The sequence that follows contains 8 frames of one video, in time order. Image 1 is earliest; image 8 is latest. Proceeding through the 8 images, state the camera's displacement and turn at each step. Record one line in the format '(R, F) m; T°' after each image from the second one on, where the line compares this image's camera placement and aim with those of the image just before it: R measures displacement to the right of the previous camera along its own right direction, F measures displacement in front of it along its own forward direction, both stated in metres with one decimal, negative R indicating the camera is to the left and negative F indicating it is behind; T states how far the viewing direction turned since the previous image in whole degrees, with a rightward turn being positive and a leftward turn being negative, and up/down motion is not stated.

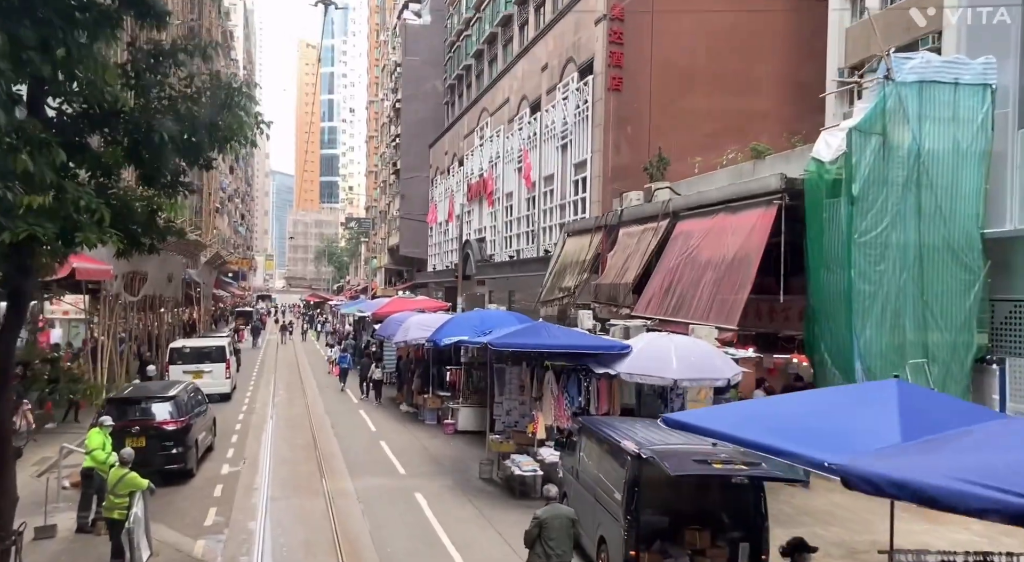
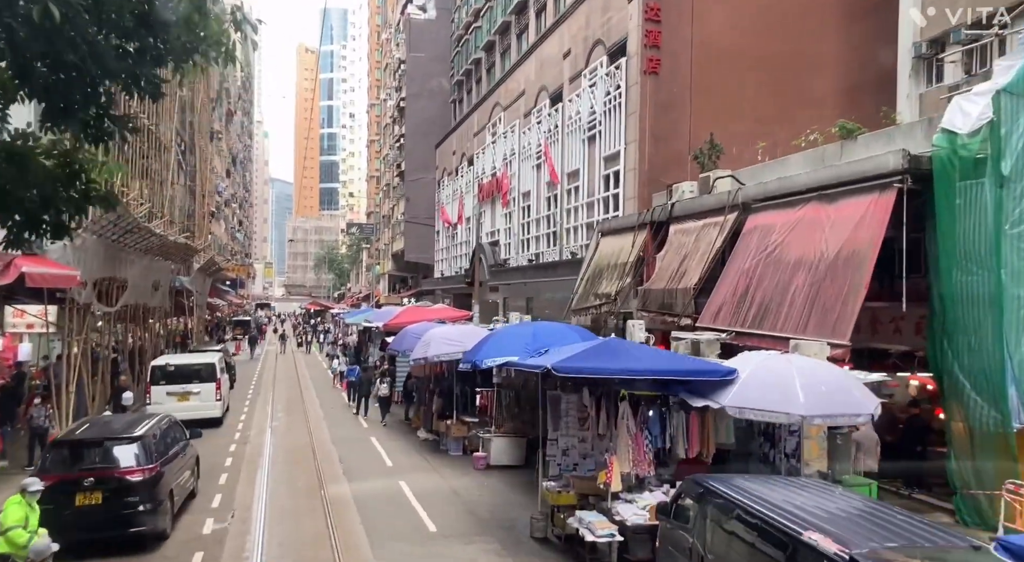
(-0.7, +2.6) m; 0°
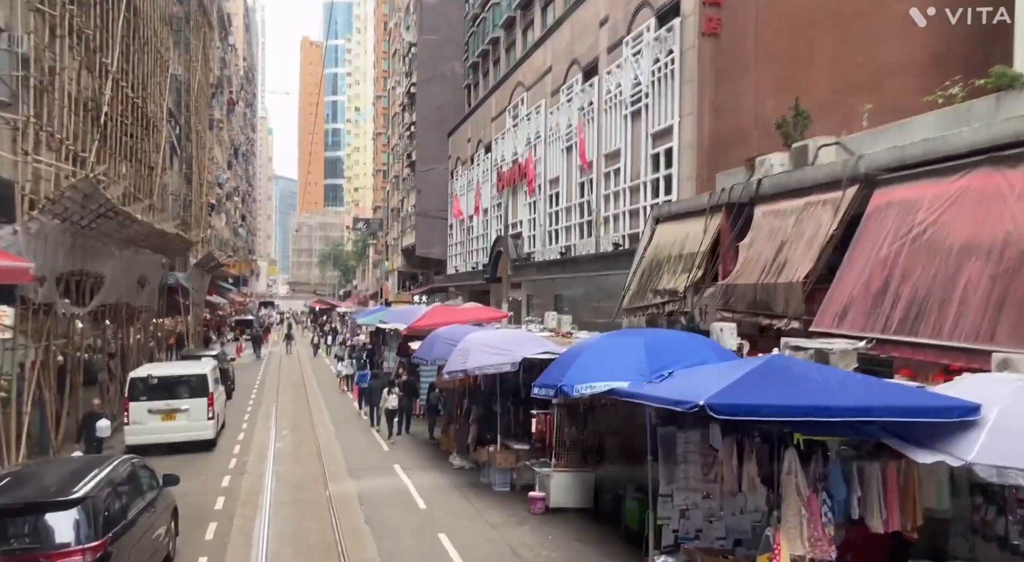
(-0.8, +2.8) m; 0°
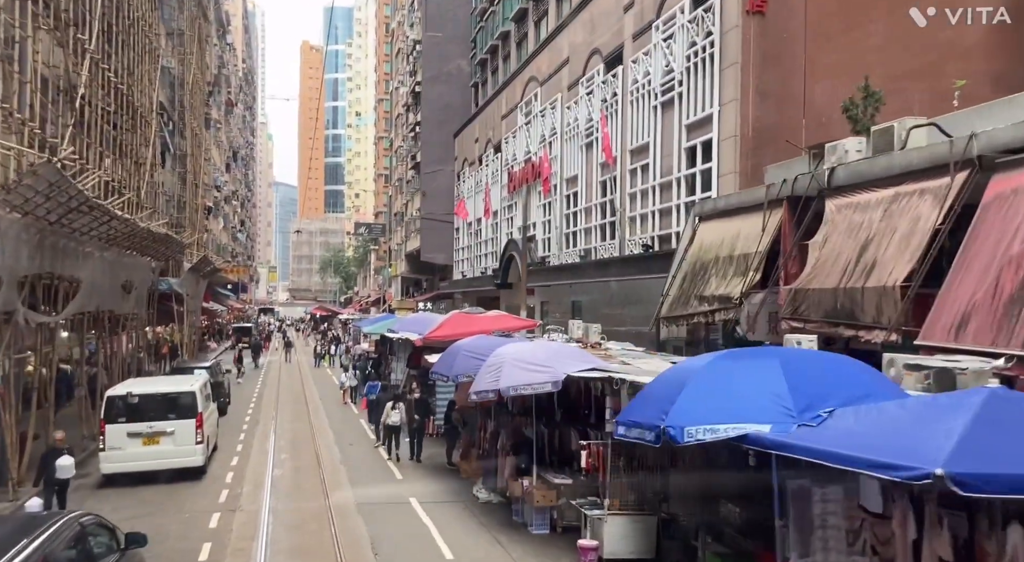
(-0.5, +1.8) m; 0°
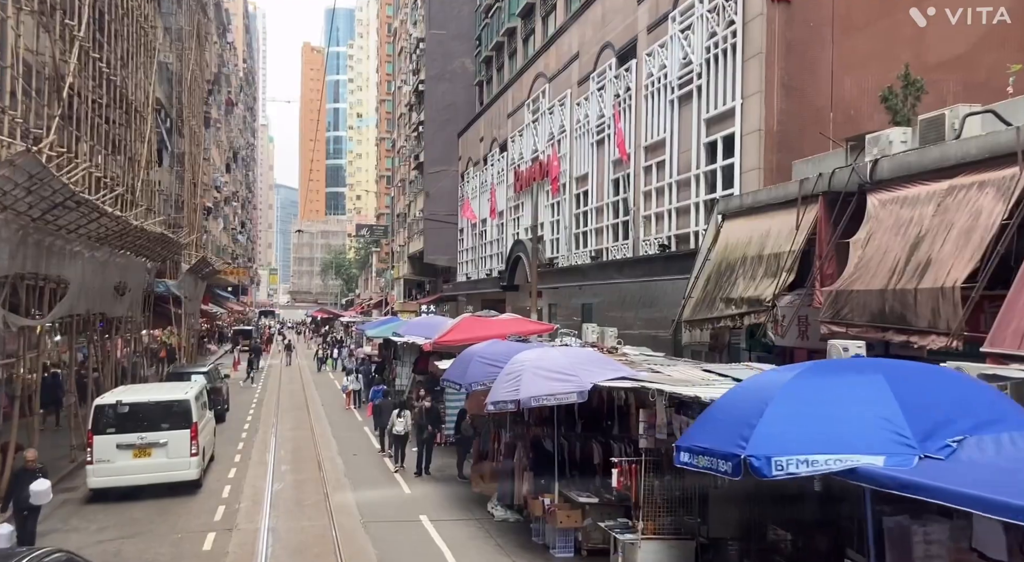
(-0.2, +0.8) m; 0°
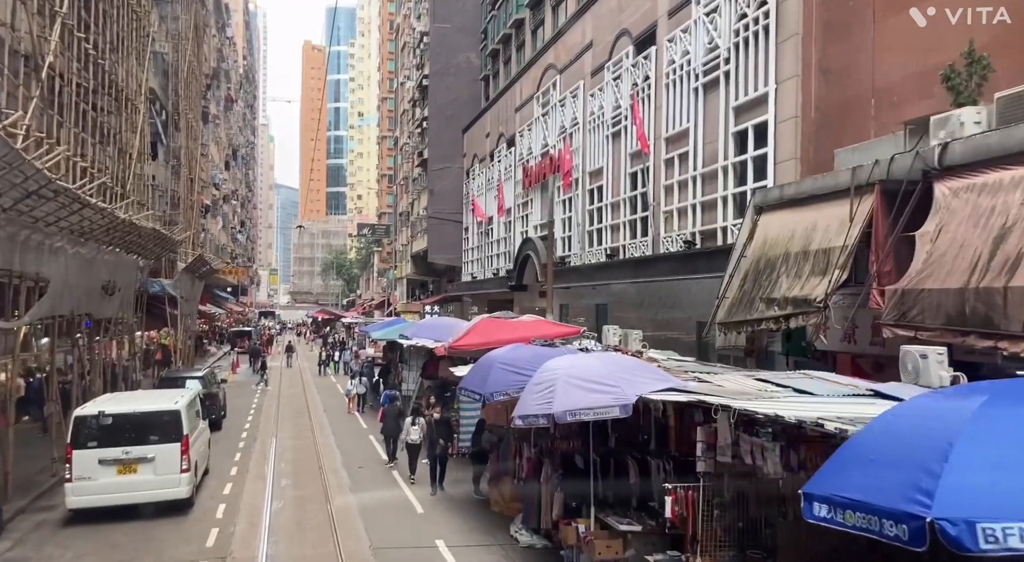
(-0.3, +1.1) m; 0°
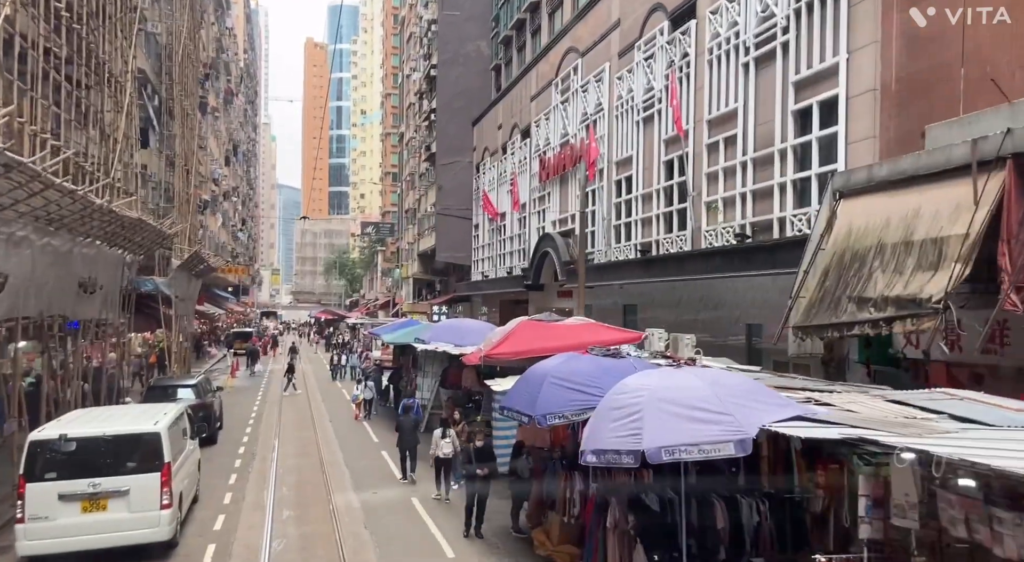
(-0.6, +1.9) m; 0°
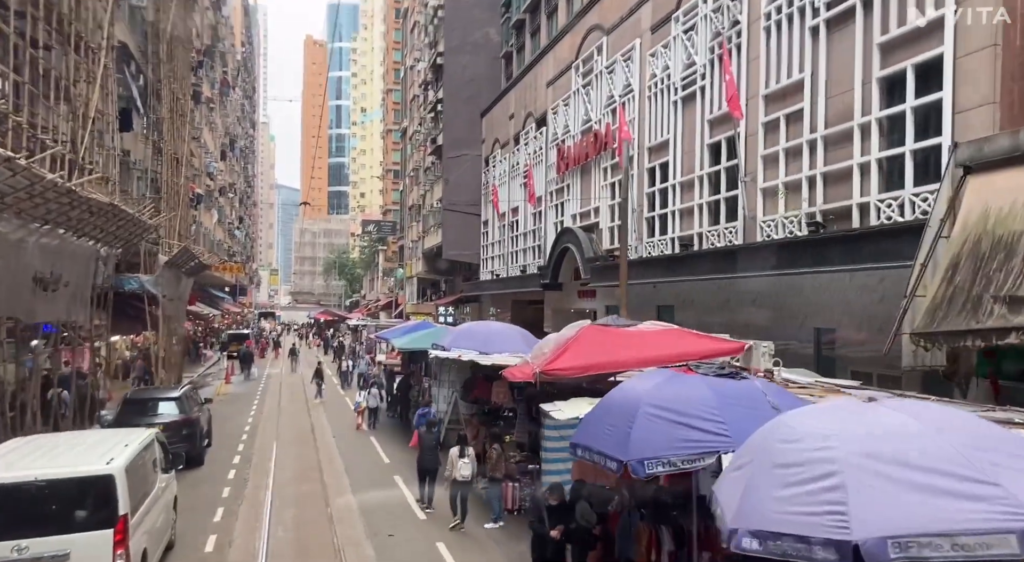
(-0.6, +2.3) m; 0°
